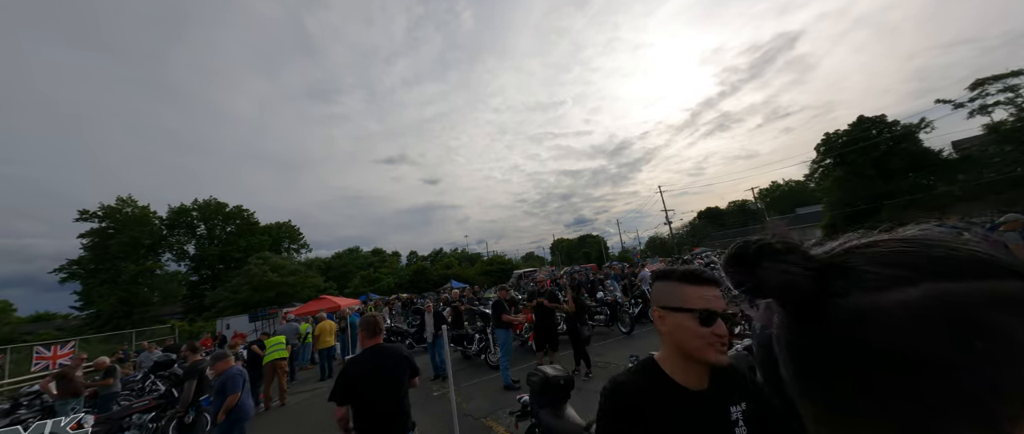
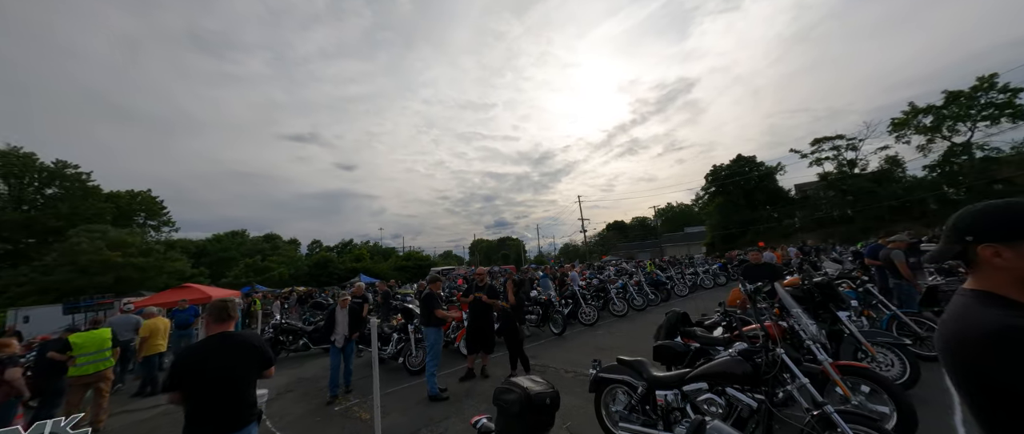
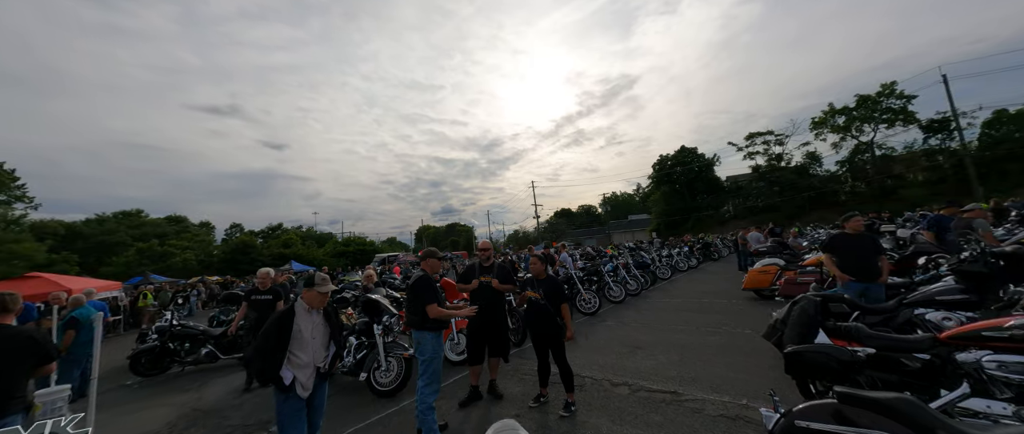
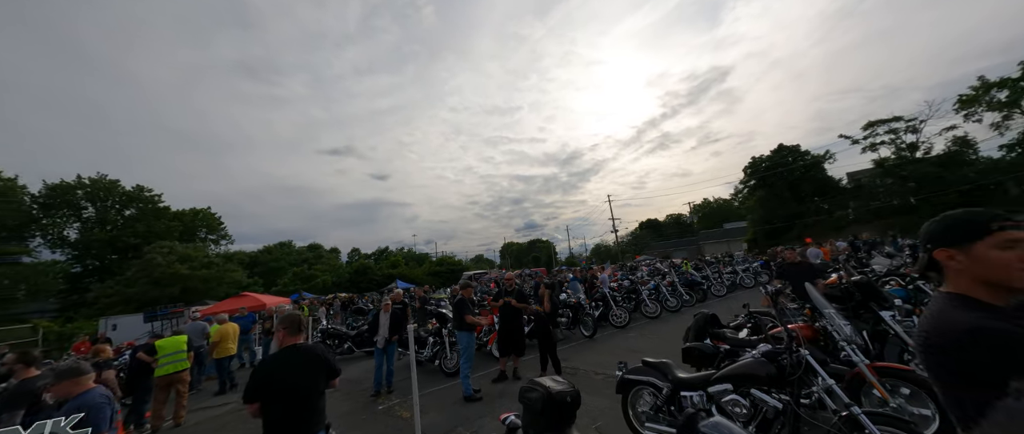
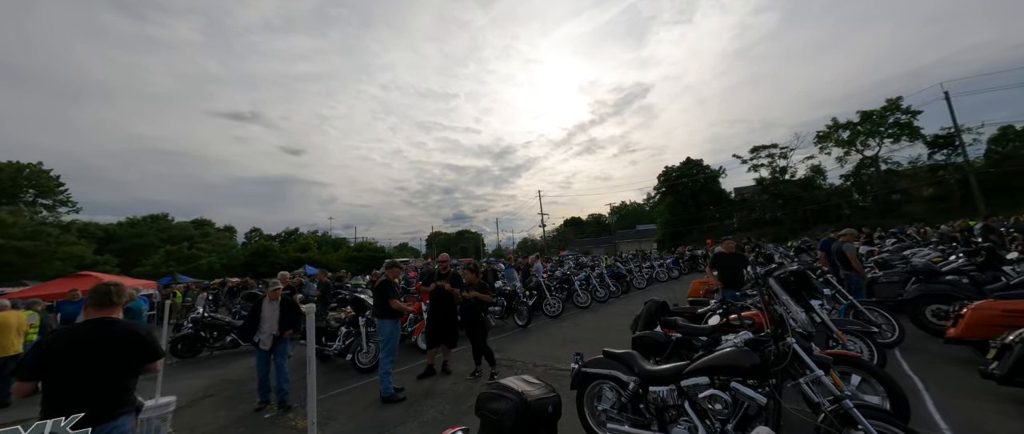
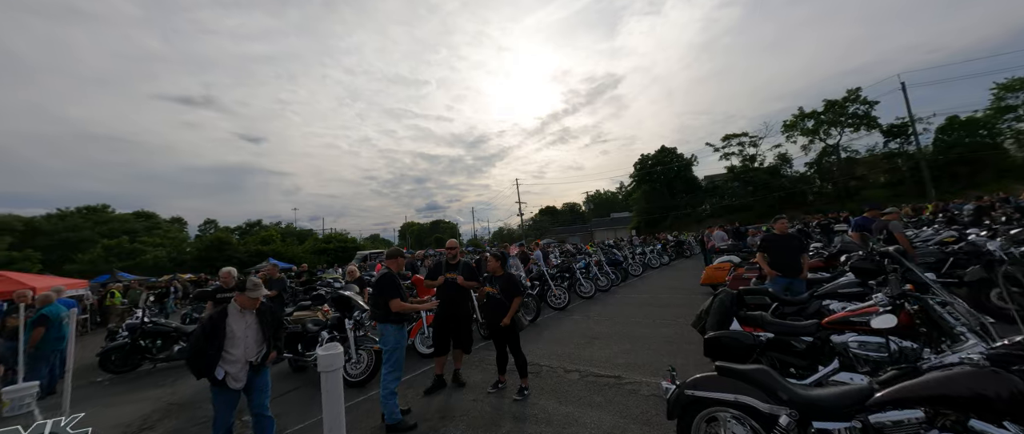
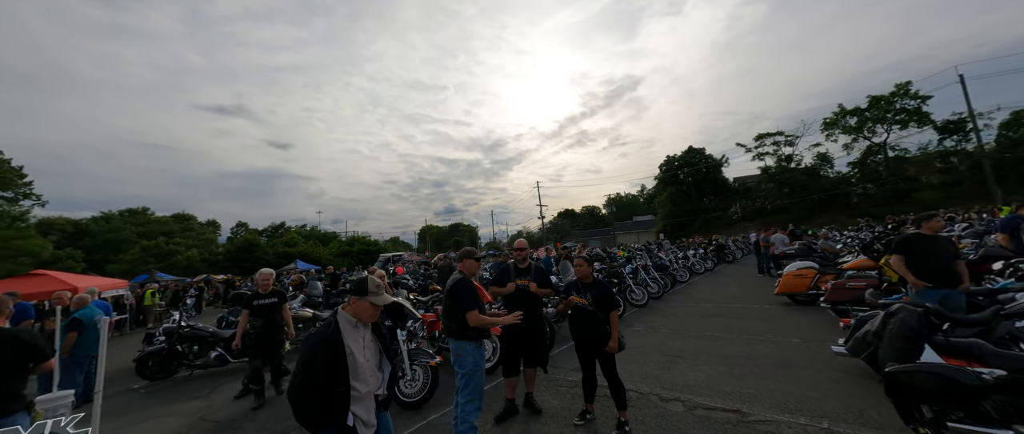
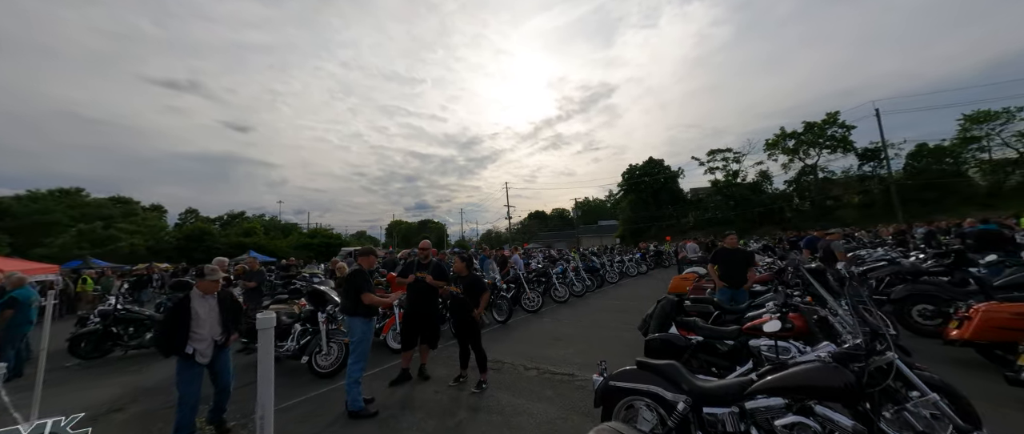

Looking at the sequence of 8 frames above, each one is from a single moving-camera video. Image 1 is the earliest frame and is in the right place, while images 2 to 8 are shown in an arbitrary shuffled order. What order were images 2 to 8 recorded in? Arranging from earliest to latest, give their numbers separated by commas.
4, 2, 5, 8, 6, 3, 7
